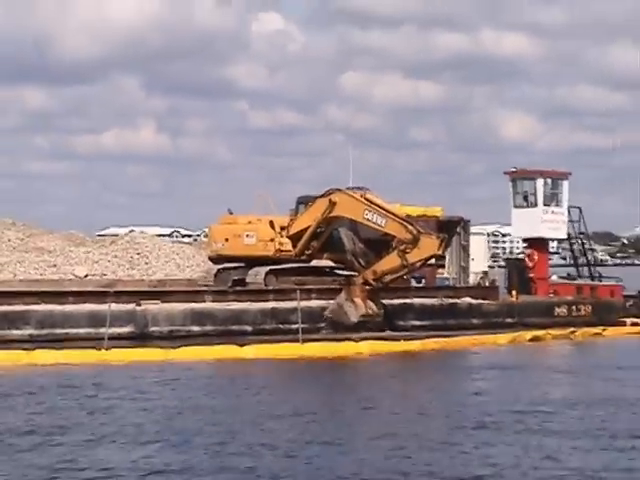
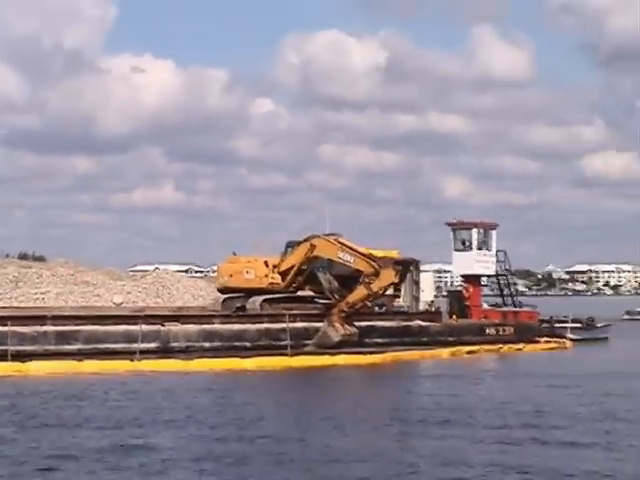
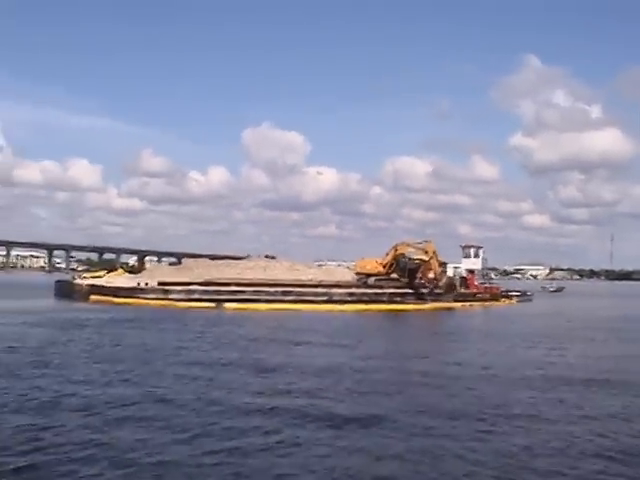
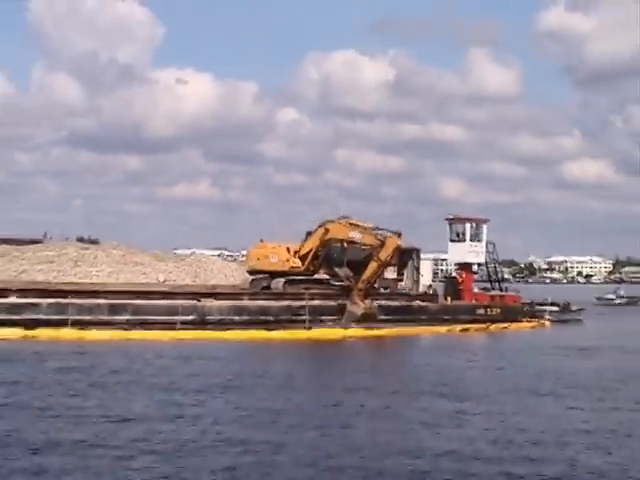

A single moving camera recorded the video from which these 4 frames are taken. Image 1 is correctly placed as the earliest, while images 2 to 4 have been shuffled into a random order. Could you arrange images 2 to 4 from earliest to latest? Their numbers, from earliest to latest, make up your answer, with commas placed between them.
2, 4, 3
